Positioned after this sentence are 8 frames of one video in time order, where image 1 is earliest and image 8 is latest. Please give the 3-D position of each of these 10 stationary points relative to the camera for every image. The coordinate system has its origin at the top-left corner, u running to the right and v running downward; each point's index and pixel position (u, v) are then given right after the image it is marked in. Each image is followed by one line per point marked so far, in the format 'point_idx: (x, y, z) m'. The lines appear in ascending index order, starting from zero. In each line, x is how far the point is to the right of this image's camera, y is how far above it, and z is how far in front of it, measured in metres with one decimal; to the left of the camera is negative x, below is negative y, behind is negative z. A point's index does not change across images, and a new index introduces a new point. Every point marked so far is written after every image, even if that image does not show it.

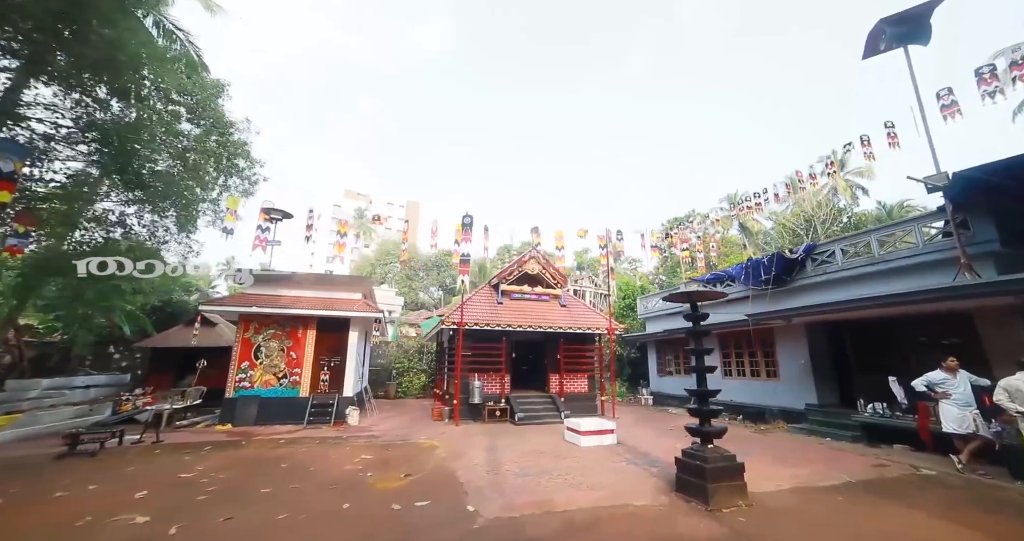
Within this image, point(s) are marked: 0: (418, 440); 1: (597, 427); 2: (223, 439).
0: (-2.1, -3.8, +8.6) m
1: (+1.7, -3.2, +7.7) m
2: (-6.1, -3.6, +8.0) m
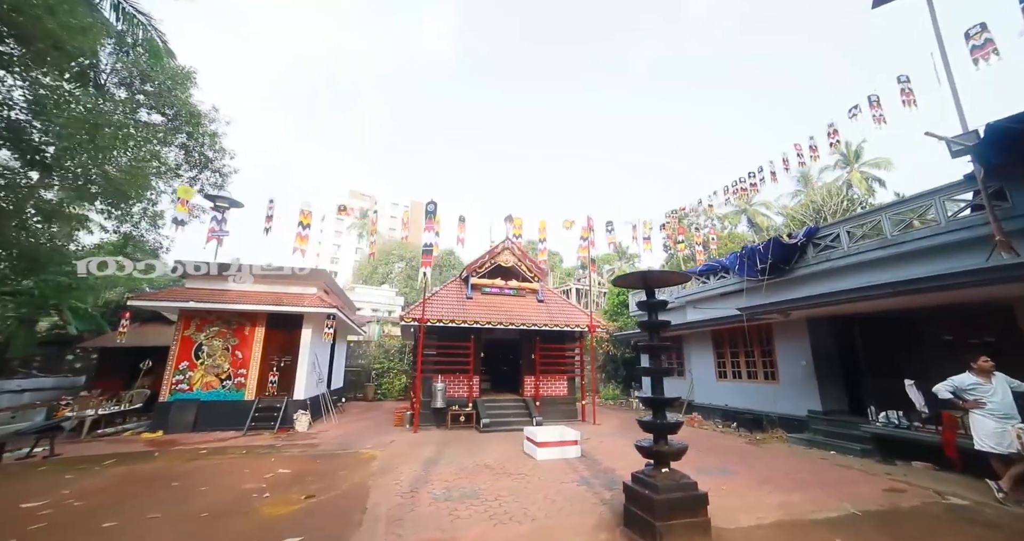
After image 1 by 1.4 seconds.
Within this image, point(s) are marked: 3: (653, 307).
0: (-3.0, -3.6, +7.6) m
1: (+0.8, -2.9, +6.6) m
2: (-7.0, -3.4, +7.2) m
3: (+1.6, -0.4, +4.2) m
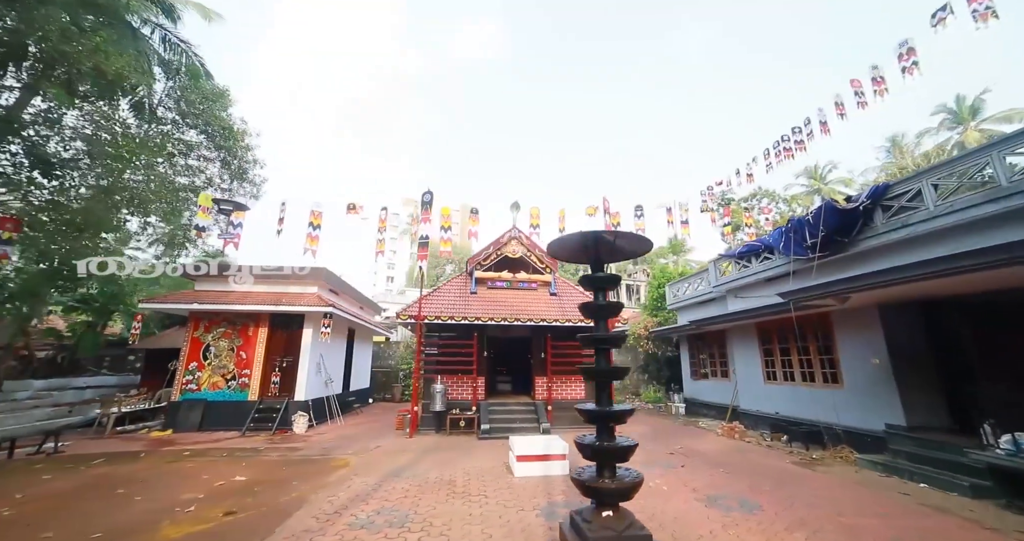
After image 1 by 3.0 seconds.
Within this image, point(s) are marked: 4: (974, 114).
0: (-3.2, -3.4, +7.1) m
1: (+0.4, -2.6, +5.6) m
2: (-7.2, -3.4, +7.3) m
3: (+0.7, -0.1, +3.1) m
4: (+20.7, +7.4, +17.6) m
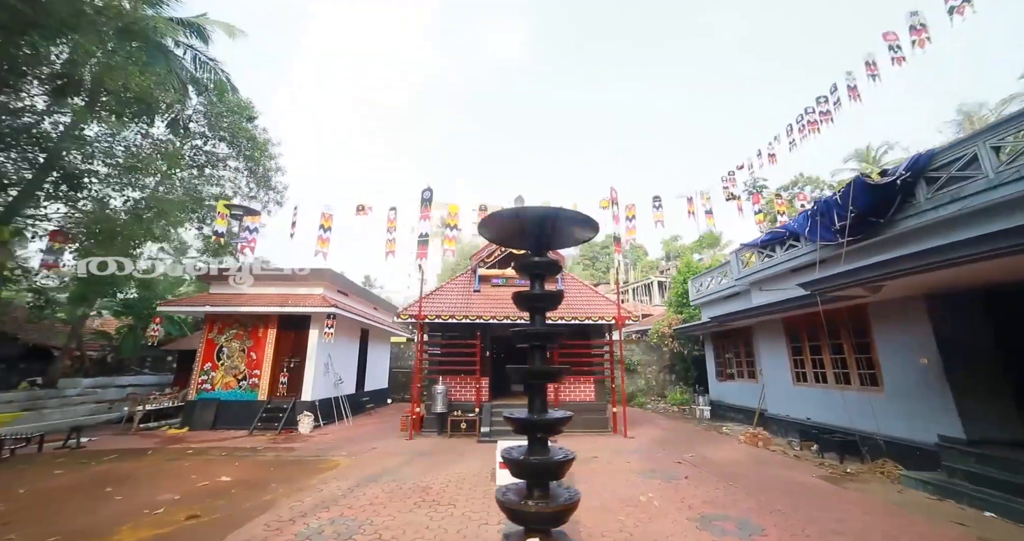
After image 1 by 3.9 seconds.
0: (-3.3, -3.4, +7.0) m
1: (+0.2, -2.6, +5.2) m
2: (-7.3, -3.5, +7.6) m
3: (+0.2, 0.0, +2.7) m
4: (+21.2, +7.9, +15.3) m
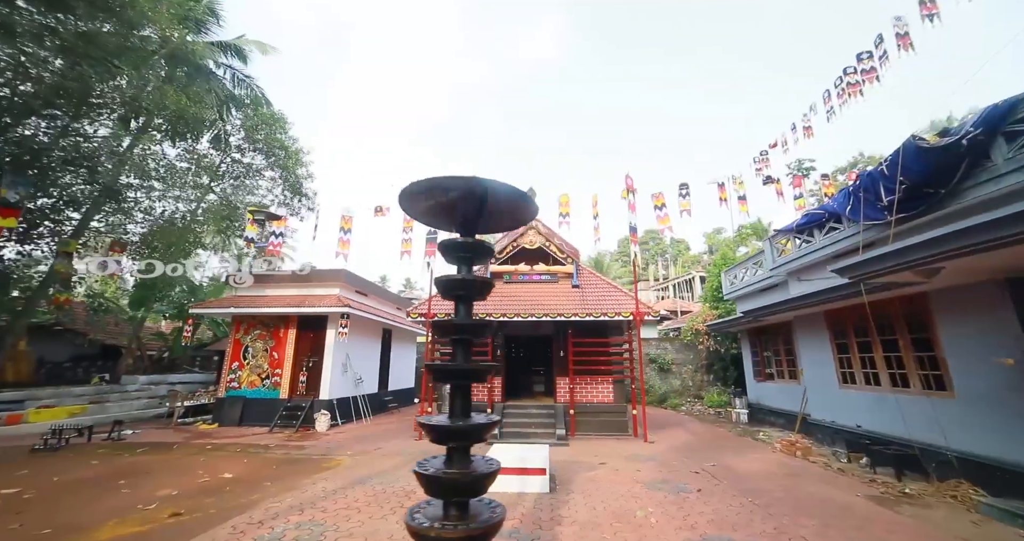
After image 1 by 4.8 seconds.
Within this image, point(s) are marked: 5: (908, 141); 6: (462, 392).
0: (-3.2, -3.4, +7.0) m
1: (0.0, -2.4, +4.8) m
2: (-7.1, -3.6, +8.0) m
3: (-0.3, +0.1, +2.3) m
4: (+21.7, +8.6, +12.7) m
5: (+5.1, +1.7, +4.9) m
6: (-0.3, -0.7, +2.2) m
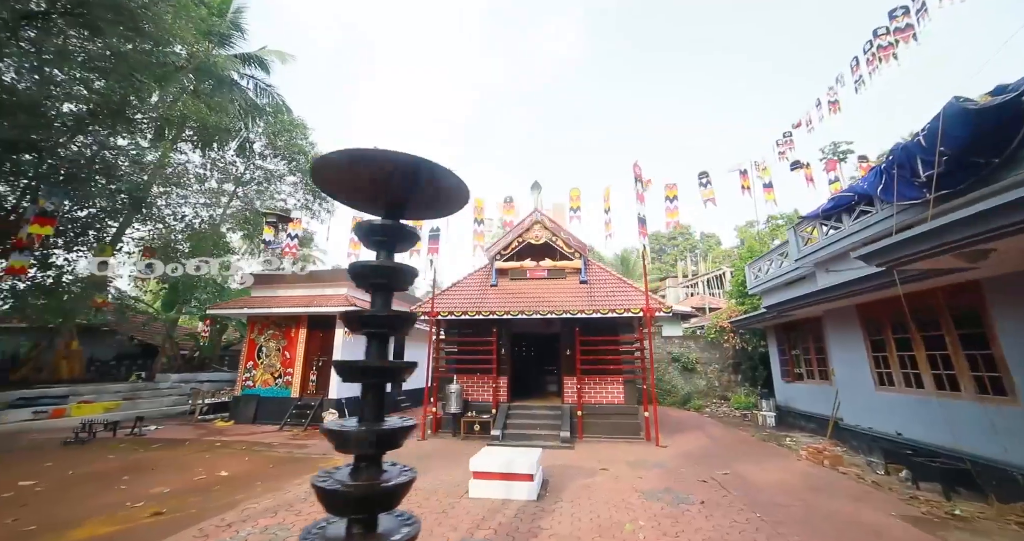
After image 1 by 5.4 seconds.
0: (-3.1, -3.4, +7.0) m
1: (-0.1, -2.4, +4.5) m
2: (-7.0, -3.6, +8.2) m
3: (-0.7, +0.2, +2.1) m
4: (+21.9, +9.1, +10.8) m
5: (+4.9, +1.9, +4.3) m
6: (-0.7, -0.6, +1.9) m
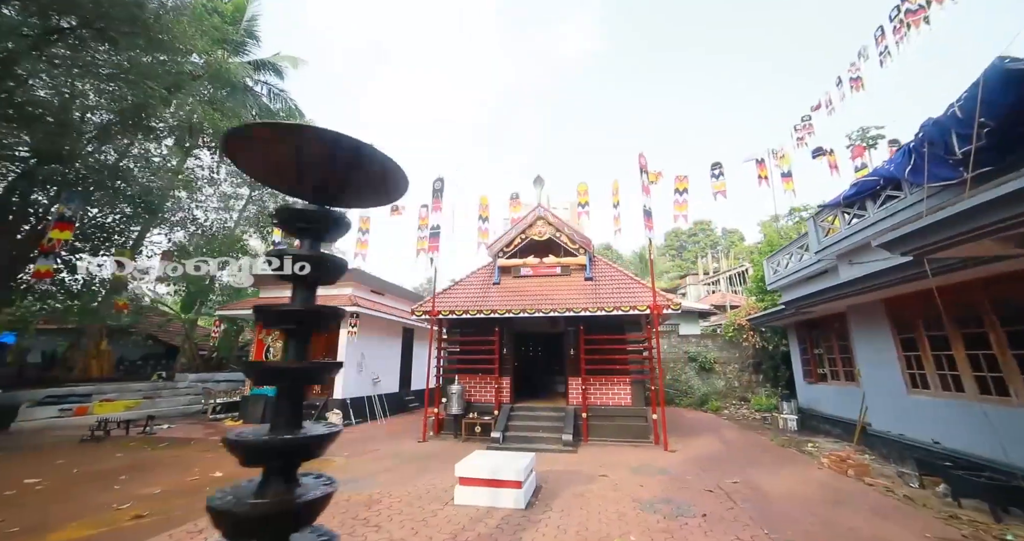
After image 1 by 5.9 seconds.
0: (-3.2, -3.3, +6.9) m
1: (-0.3, -2.3, +4.3) m
2: (-6.9, -3.7, +8.3) m
3: (-1.0, +0.2, +1.9) m
4: (+21.9, +9.4, +9.4) m
5: (+4.7, +2.0, +3.8) m
6: (-1.0, -0.6, +1.7) m
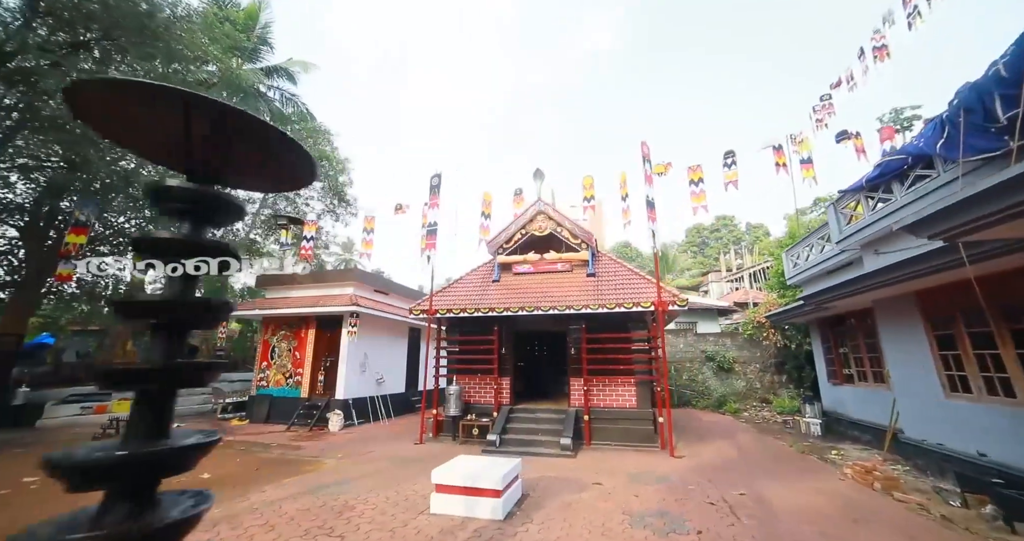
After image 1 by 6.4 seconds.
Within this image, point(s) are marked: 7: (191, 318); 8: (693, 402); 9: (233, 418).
0: (-3.2, -3.3, +6.7) m
1: (-0.5, -2.2, +4.0) m
2: (-6.9, -3.7, +8.4) m
3: (-1.4, +0.3, +1.6) m
4: (+21.7, +9.8, +8.0) m
5: (+4.3, +2.1, +3.2) m
6: (-1.4, -0.5, +1.5) m
7: (-1.3, -0.2, +1.5) m
8: (+6.1, -4.4, +12.9) m
9: (-7.5, -4.0, +10.3) m
